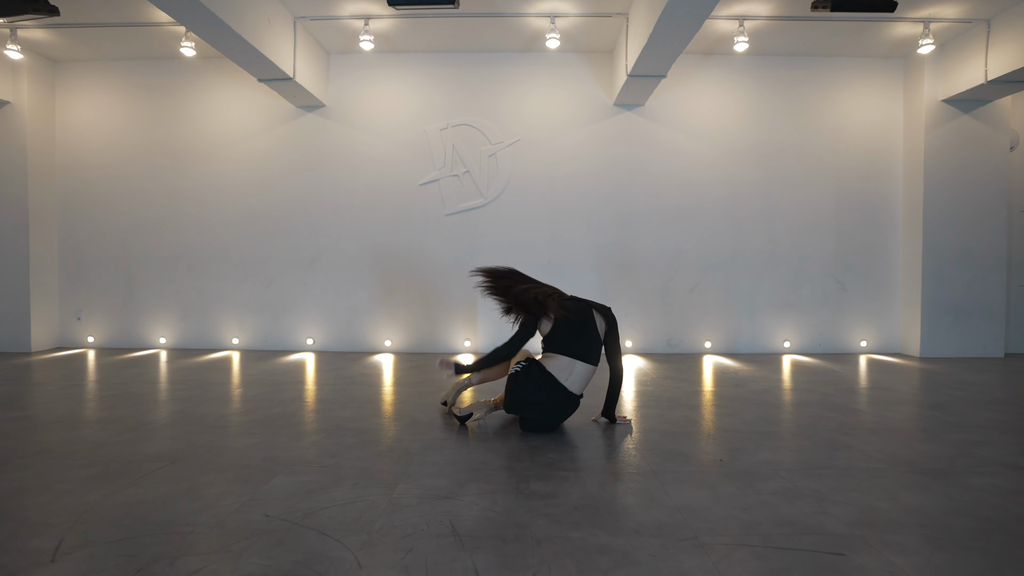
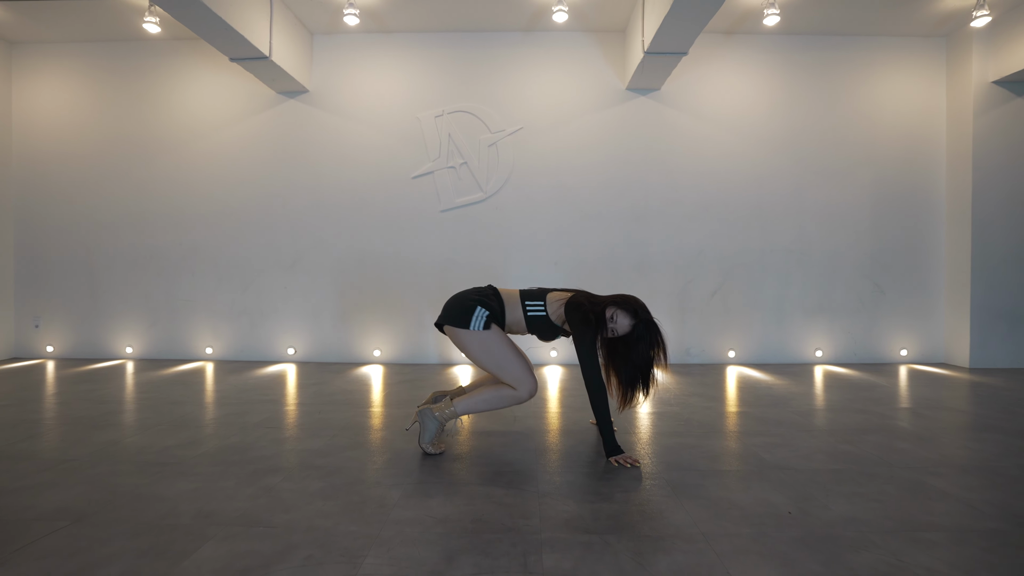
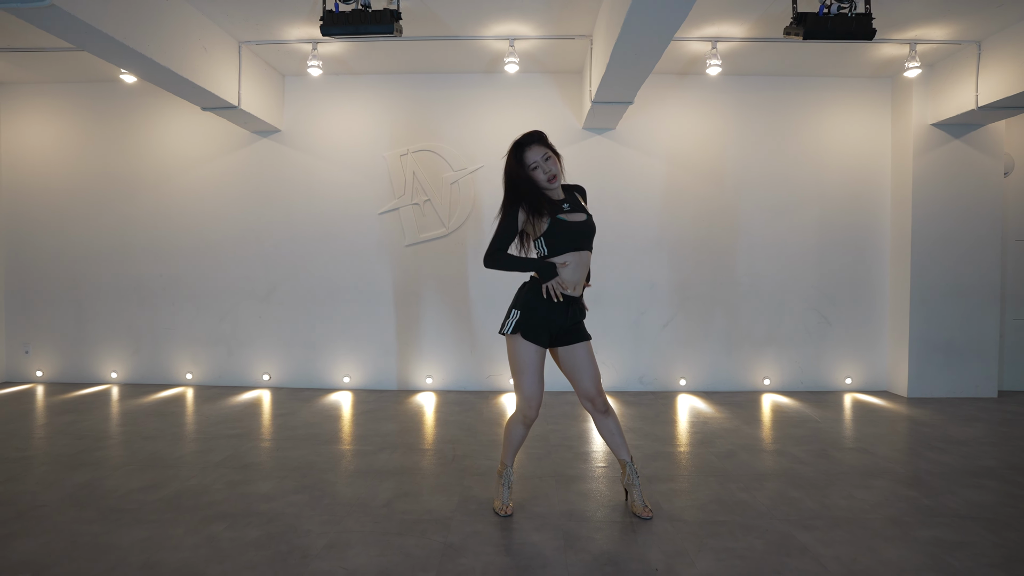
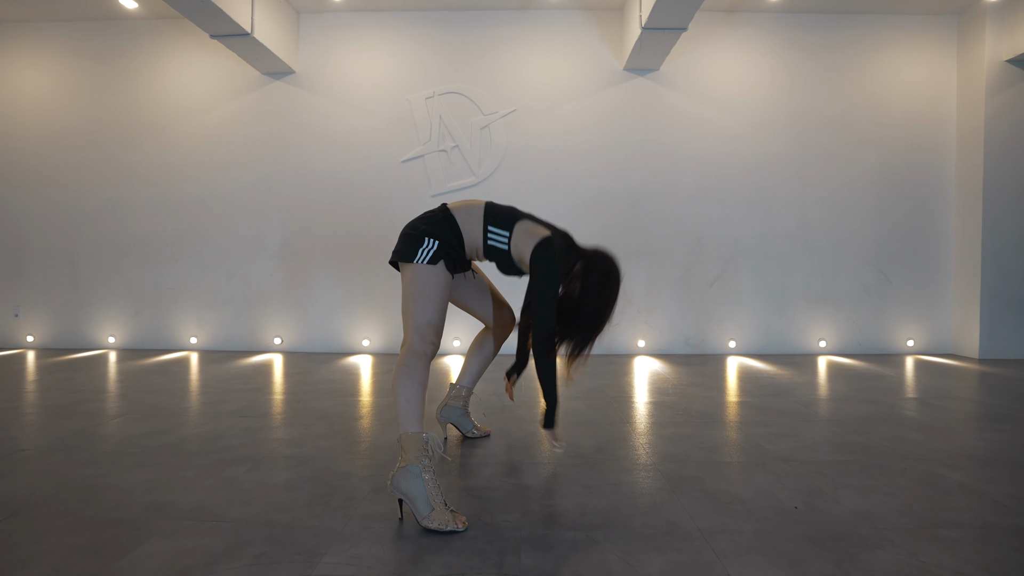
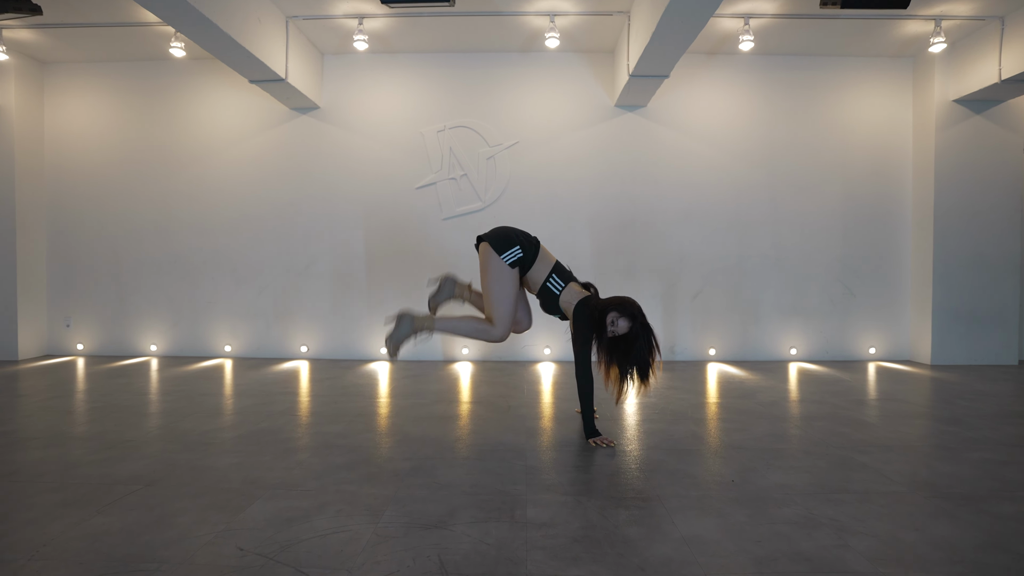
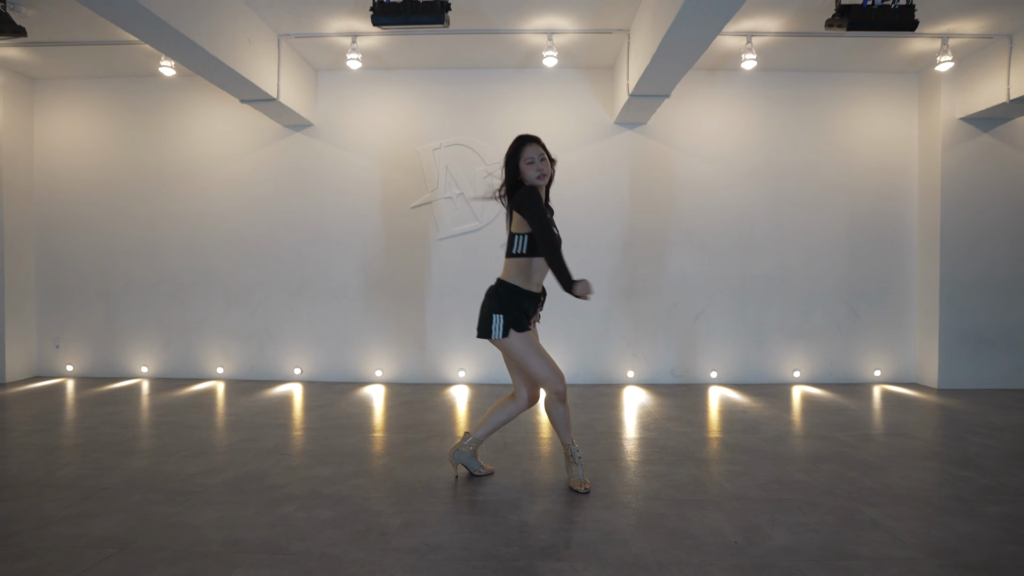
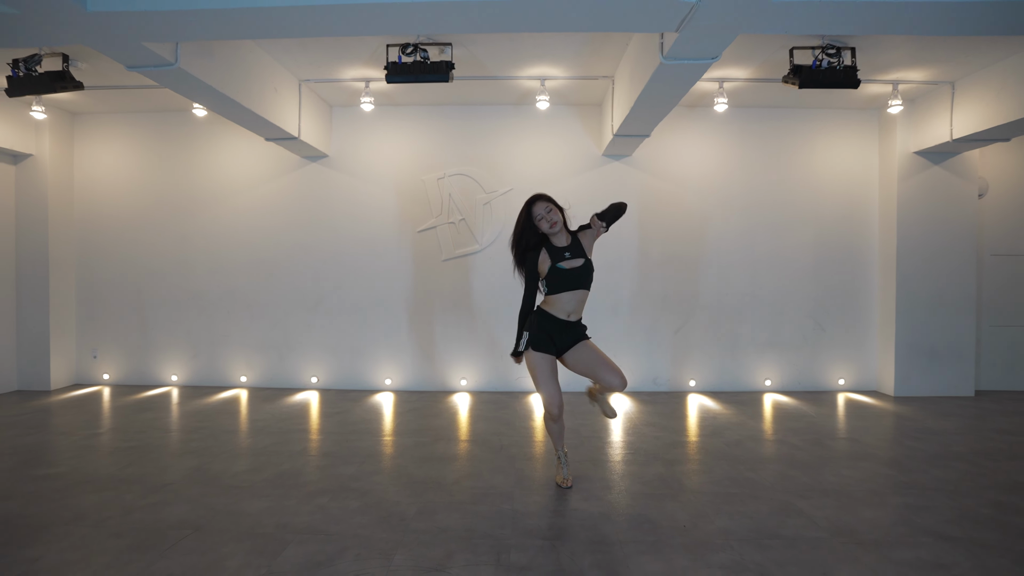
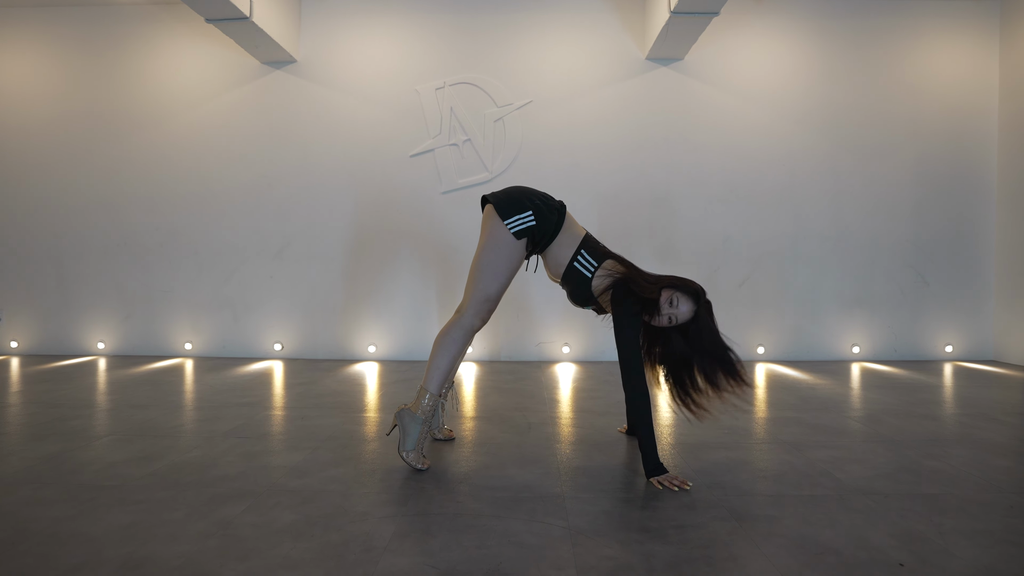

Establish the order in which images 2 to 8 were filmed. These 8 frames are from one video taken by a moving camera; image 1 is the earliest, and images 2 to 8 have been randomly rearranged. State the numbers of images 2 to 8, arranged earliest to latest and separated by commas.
8, 2, 5, 4, 6, 7, 3
